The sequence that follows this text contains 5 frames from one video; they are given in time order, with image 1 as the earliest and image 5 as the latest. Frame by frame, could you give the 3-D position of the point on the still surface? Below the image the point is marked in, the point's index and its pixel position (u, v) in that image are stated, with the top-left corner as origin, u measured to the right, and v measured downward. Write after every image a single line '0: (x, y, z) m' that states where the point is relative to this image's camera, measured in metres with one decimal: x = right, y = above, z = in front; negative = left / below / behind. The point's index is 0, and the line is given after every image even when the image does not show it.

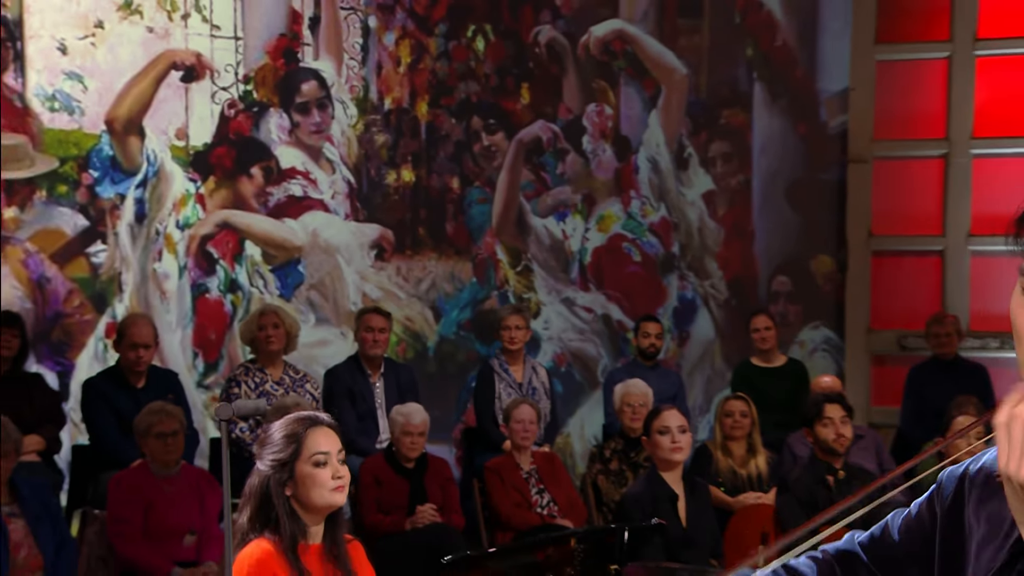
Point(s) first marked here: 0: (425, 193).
0: (-0.5, +0.6, +5.4) m
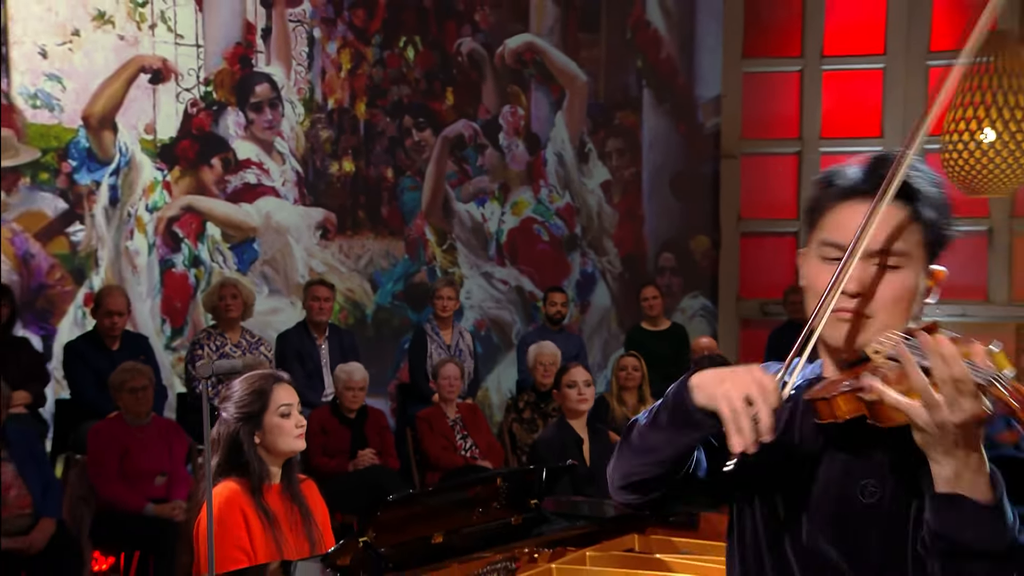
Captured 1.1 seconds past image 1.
0: (-1.0, +0.7, +6.2) m
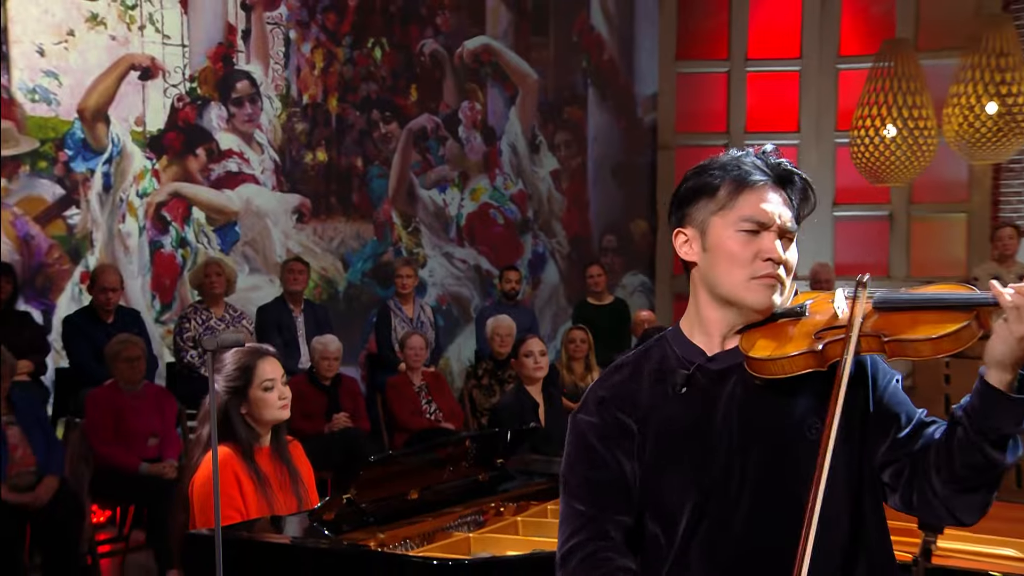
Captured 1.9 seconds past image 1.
0: (-1.3, +0.9, +6.8) m
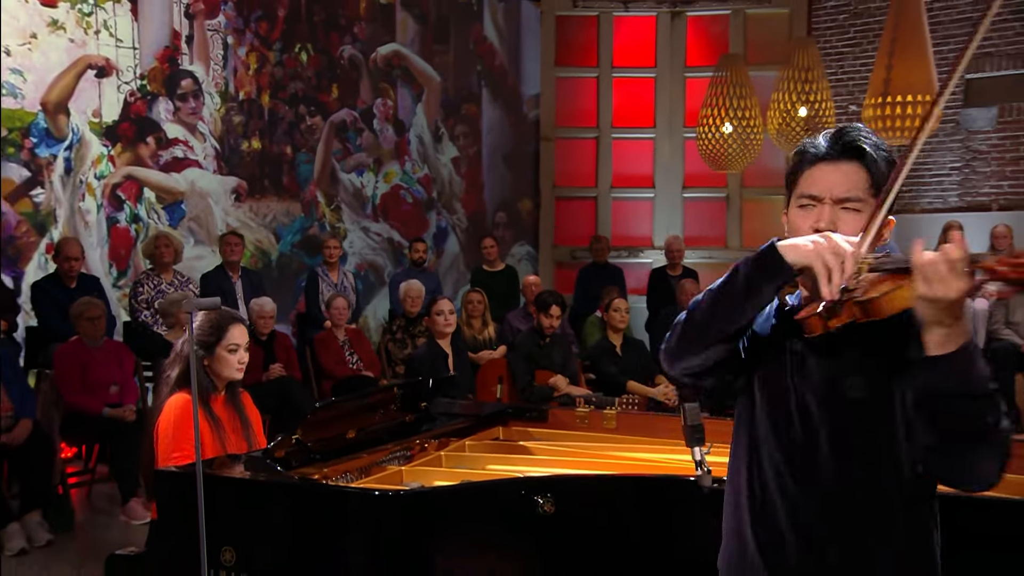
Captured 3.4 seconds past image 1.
0: (-2.2, +1.2, +7.8) m
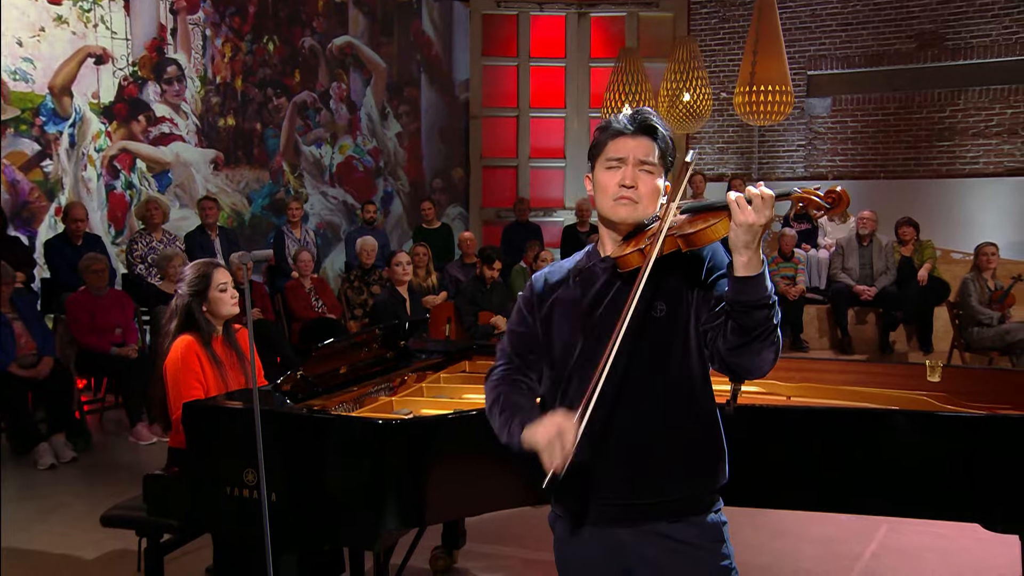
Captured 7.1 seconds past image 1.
0: (-2.8, +1.6, +9.1) m
